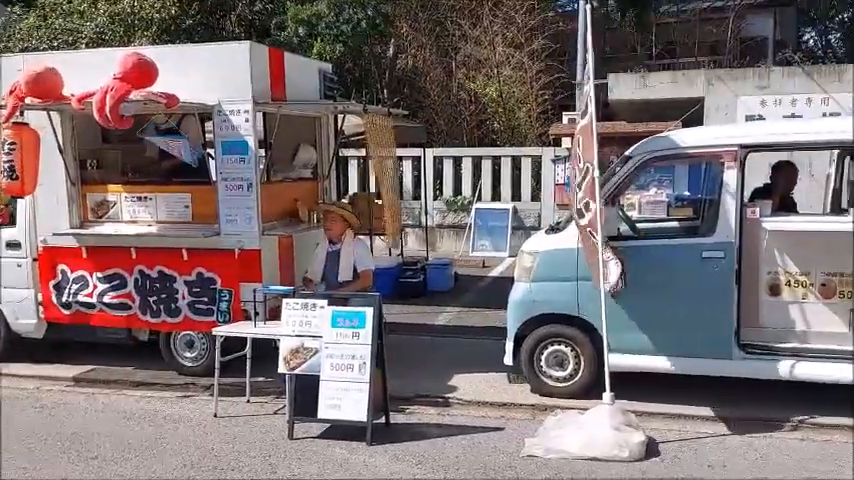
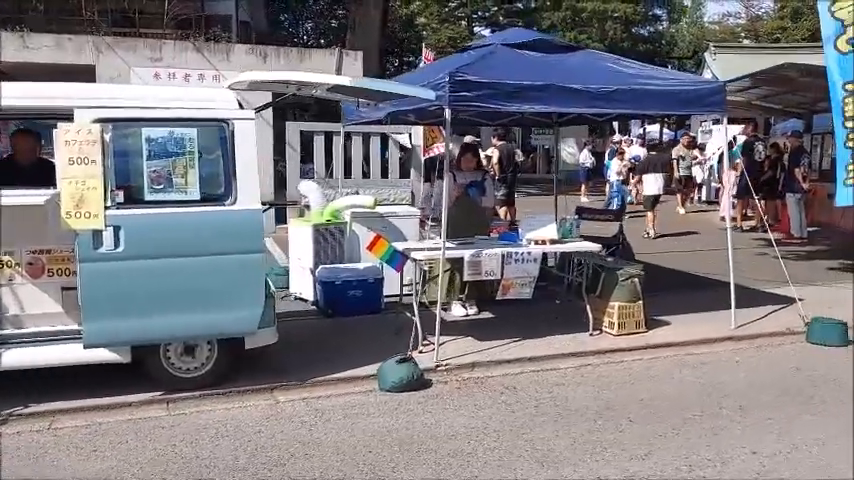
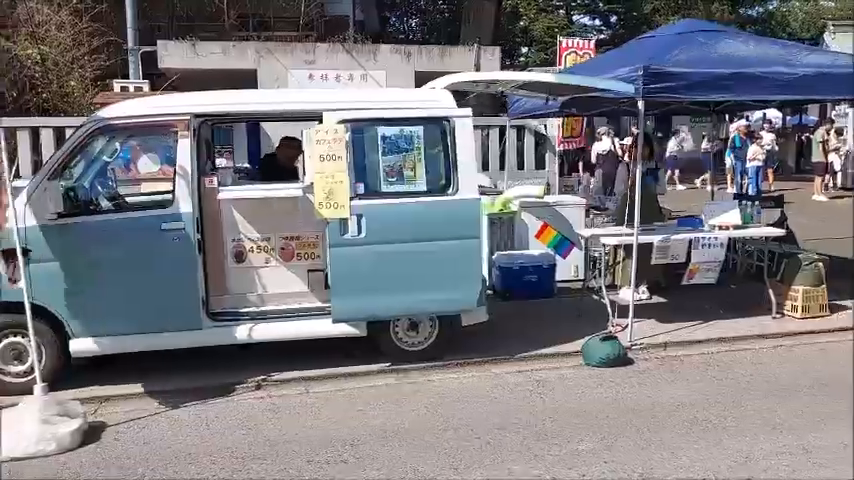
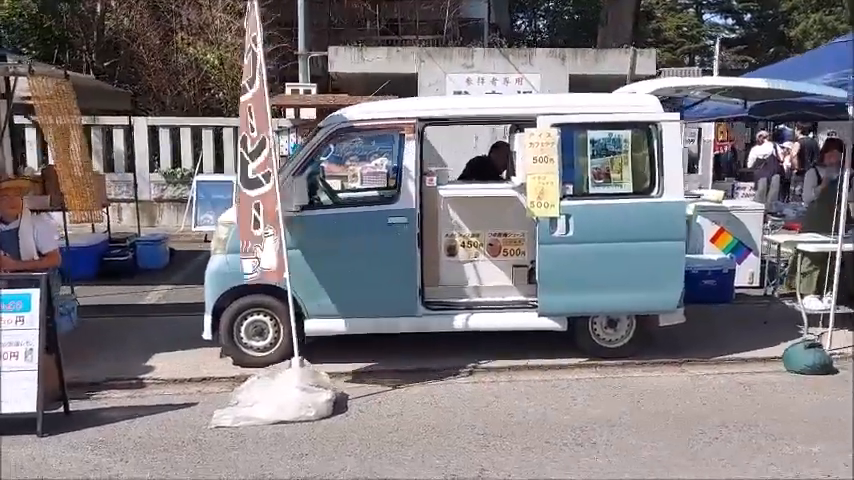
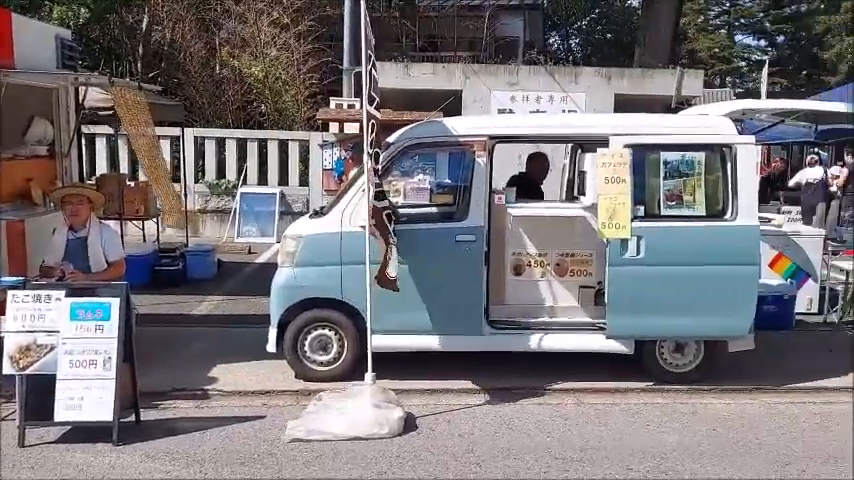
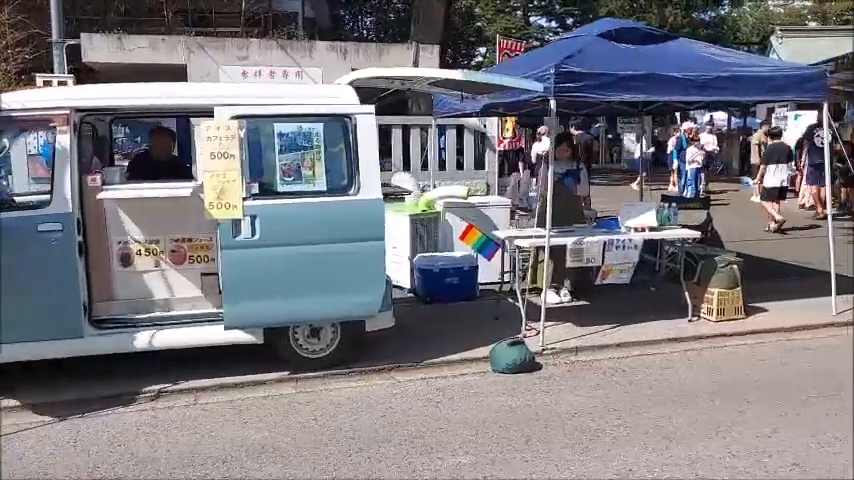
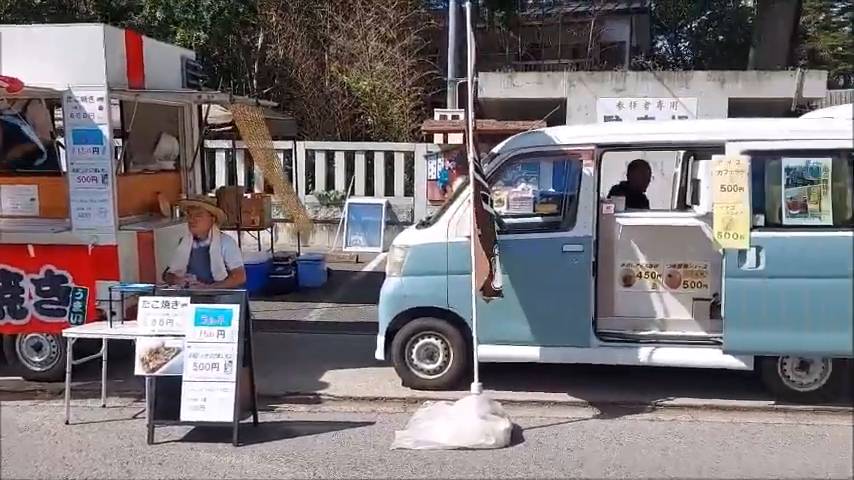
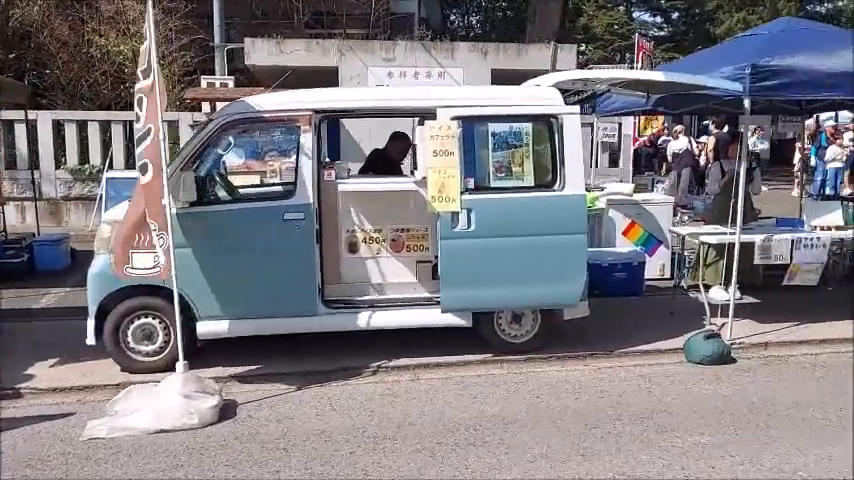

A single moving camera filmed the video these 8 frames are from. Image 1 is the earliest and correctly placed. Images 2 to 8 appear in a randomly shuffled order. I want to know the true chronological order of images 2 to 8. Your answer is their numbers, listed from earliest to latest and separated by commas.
7, 5, 4, 8, 3, 6, 2
